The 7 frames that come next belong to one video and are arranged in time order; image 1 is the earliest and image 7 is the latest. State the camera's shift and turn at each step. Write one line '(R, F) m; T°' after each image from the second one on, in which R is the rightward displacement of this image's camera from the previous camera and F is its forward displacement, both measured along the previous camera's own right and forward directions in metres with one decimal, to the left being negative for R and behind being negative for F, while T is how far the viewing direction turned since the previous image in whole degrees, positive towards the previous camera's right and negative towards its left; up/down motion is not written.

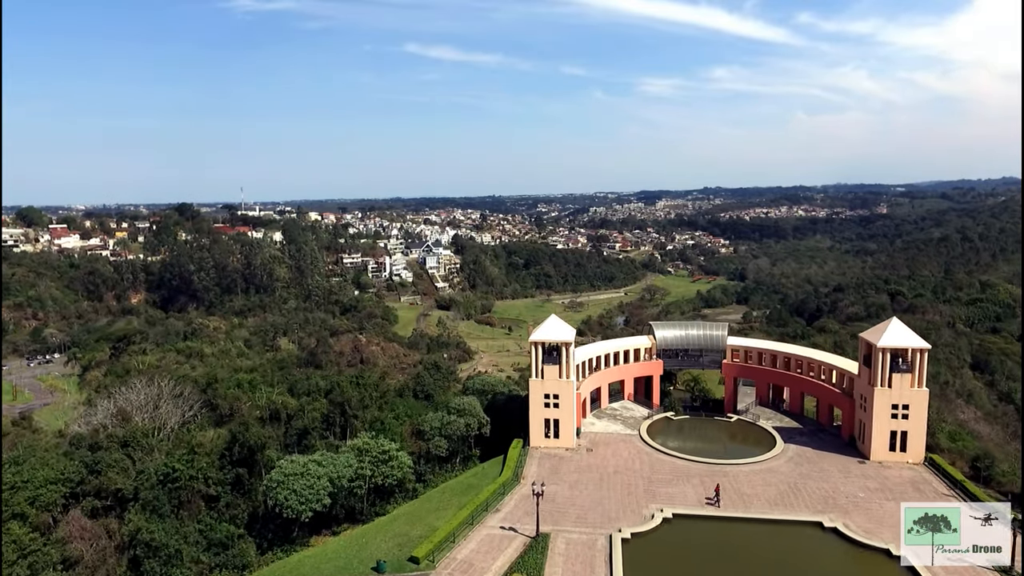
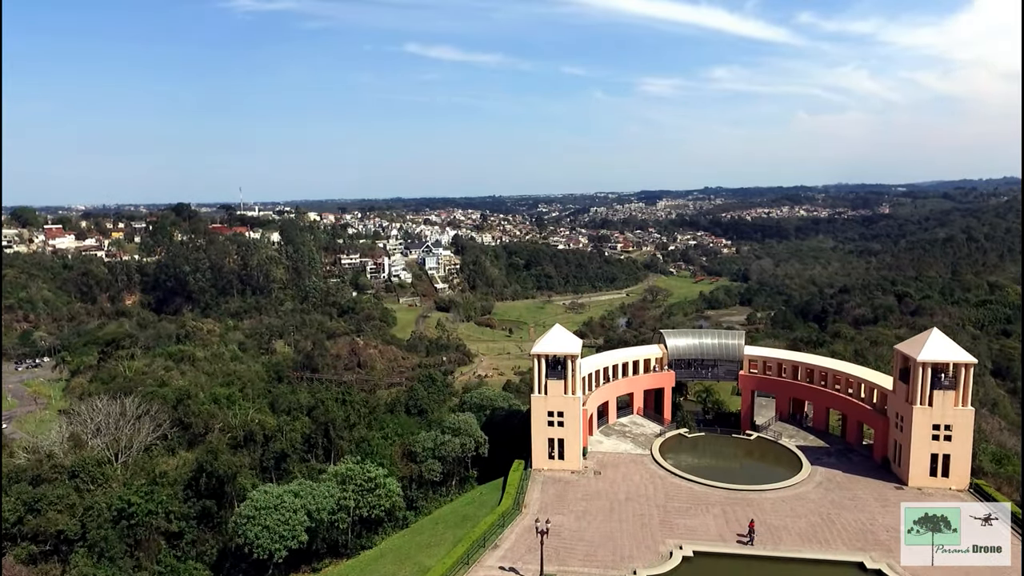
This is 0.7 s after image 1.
(0.0, +1.0) m; 0°
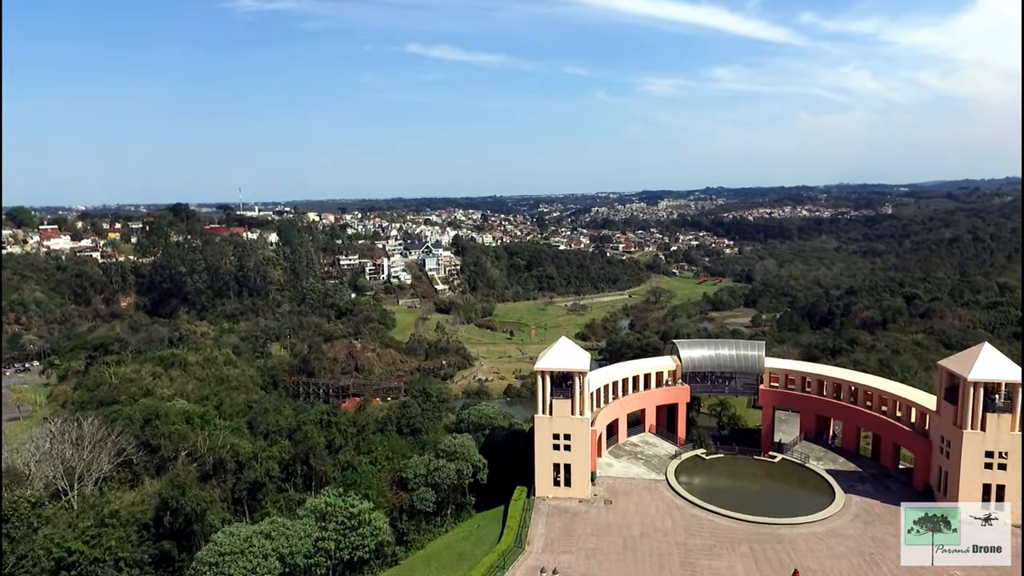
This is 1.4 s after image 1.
(0.0, +1.0) m; 0°
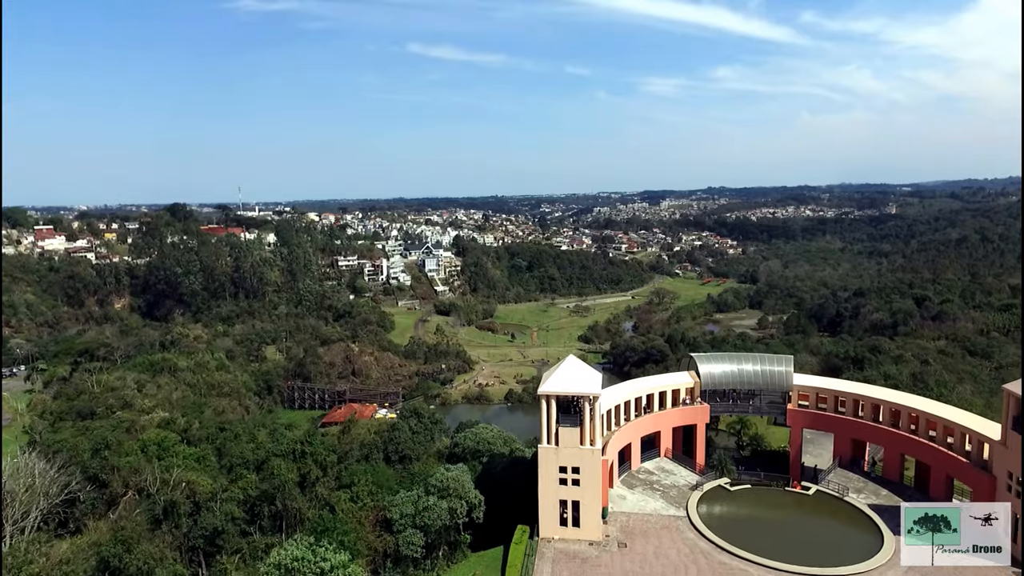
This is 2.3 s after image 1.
(0.0, +1.2) m; 0°
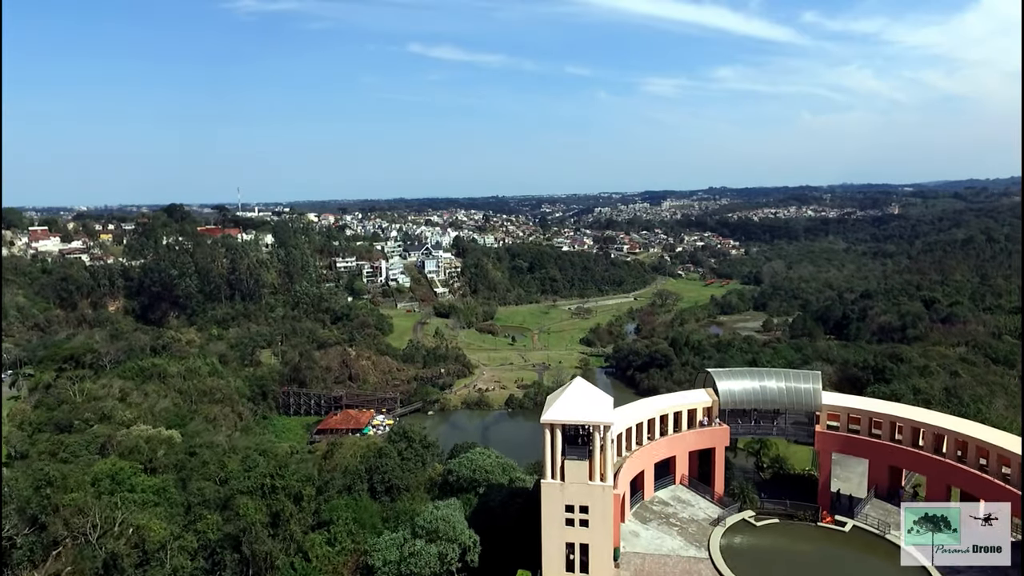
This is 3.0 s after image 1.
(0.0, +1.0) m; 0°
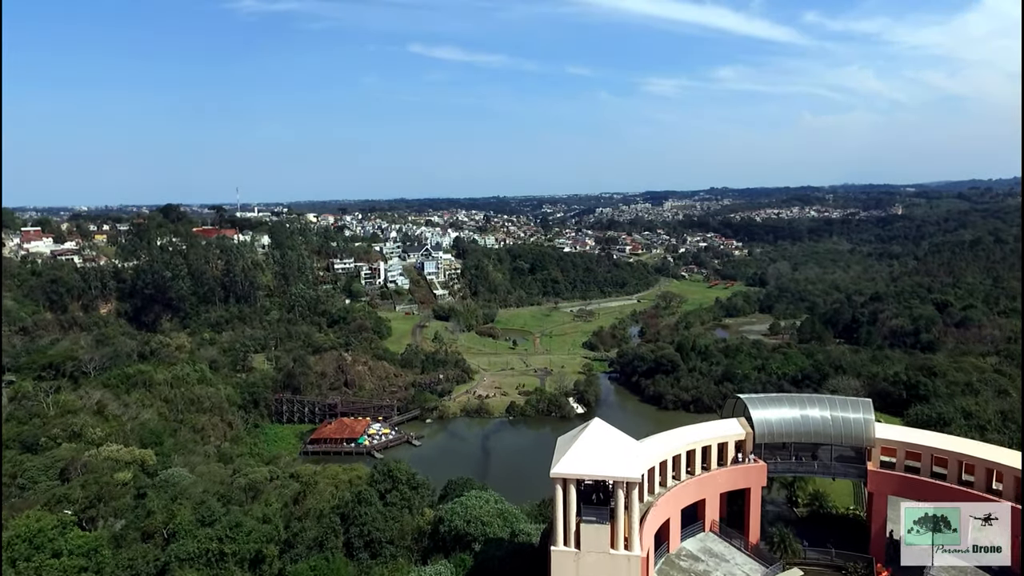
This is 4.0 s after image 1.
(0.0, +1.4) m; 0°
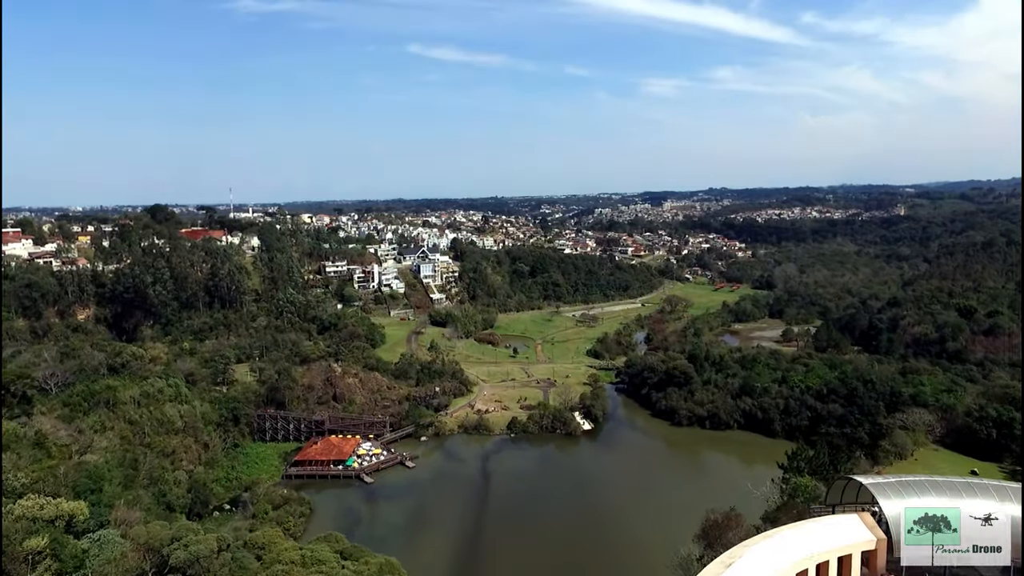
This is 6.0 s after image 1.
(-0.2, +2.9) m; 0°
